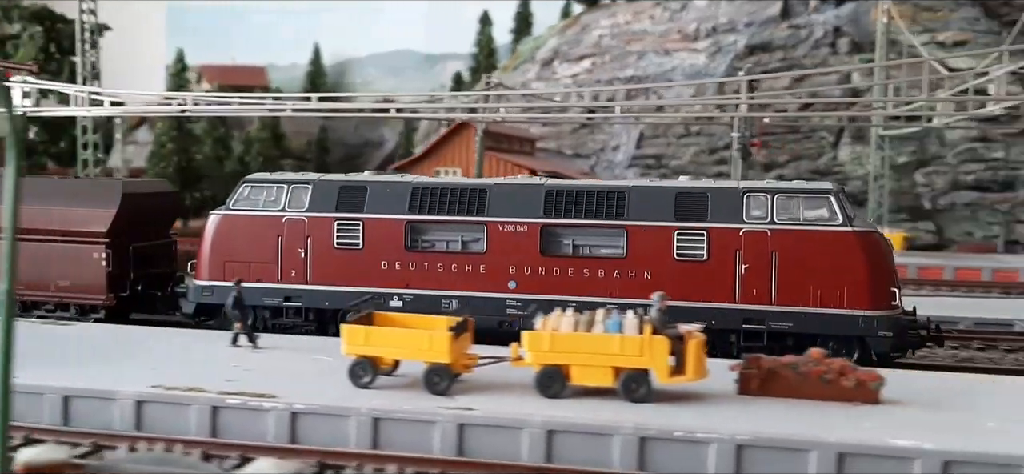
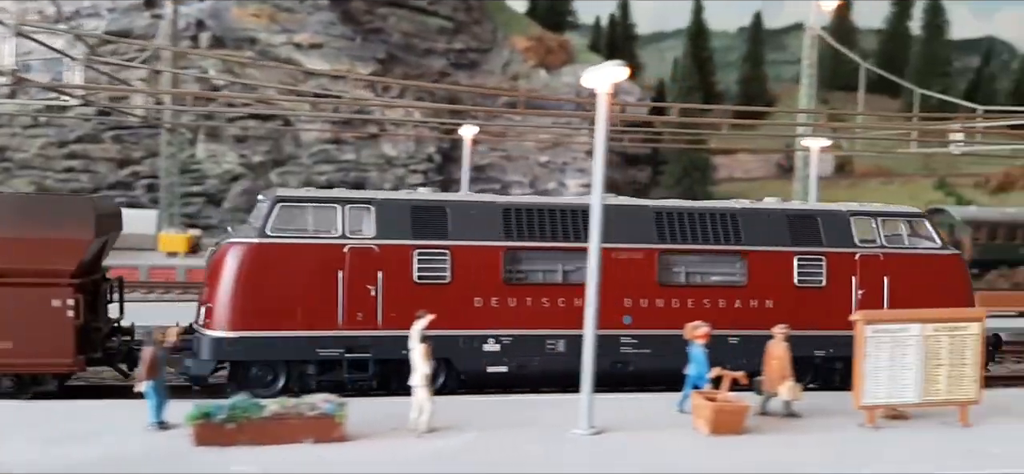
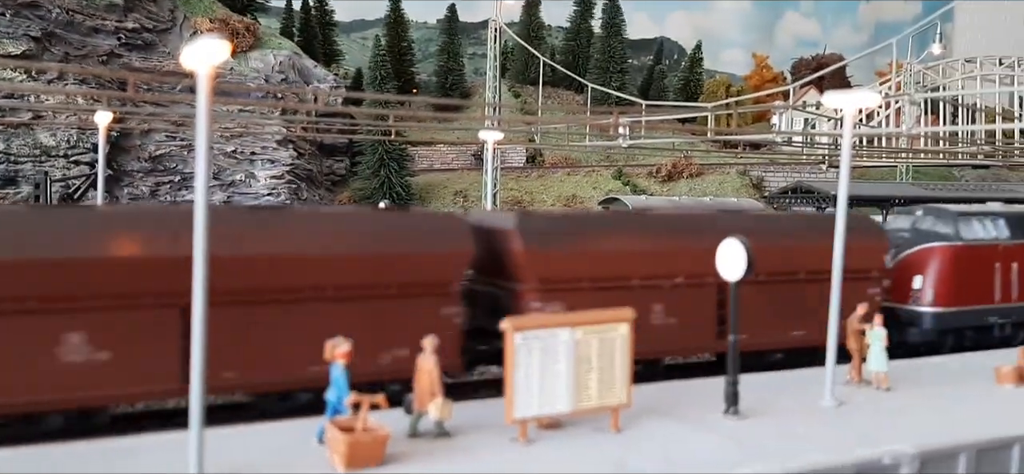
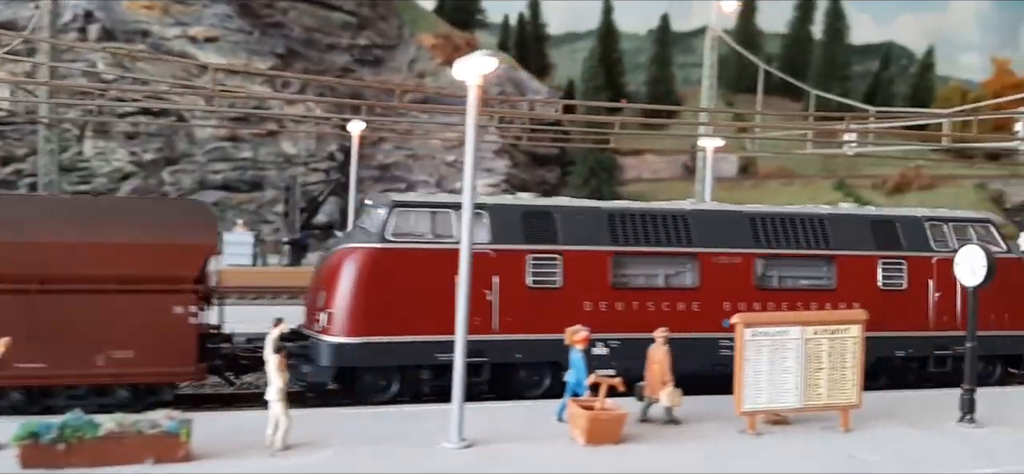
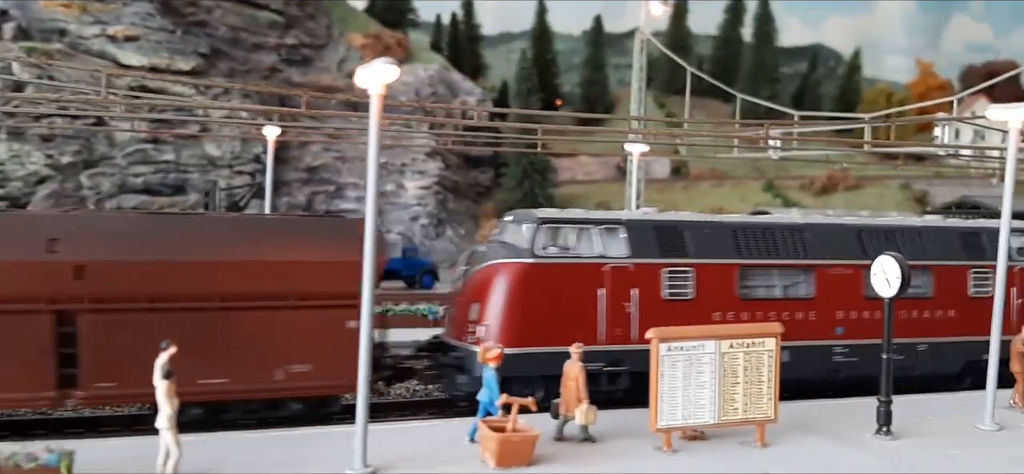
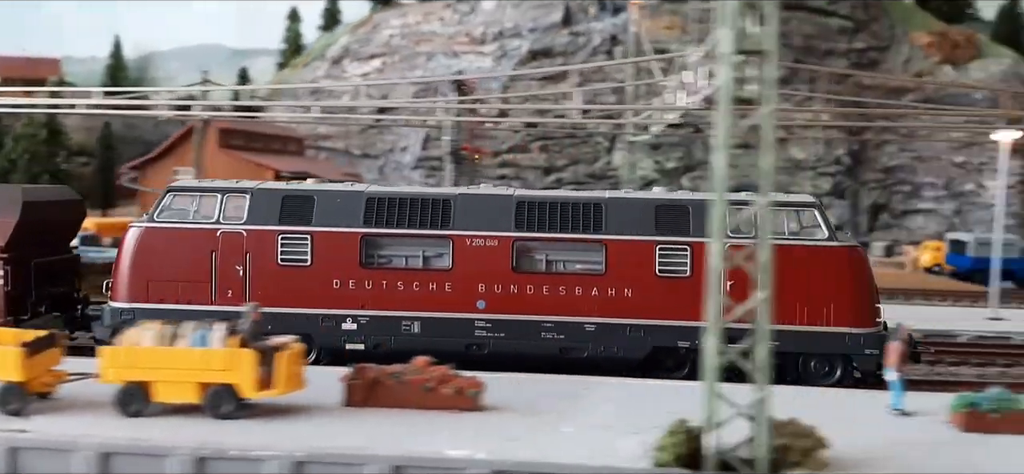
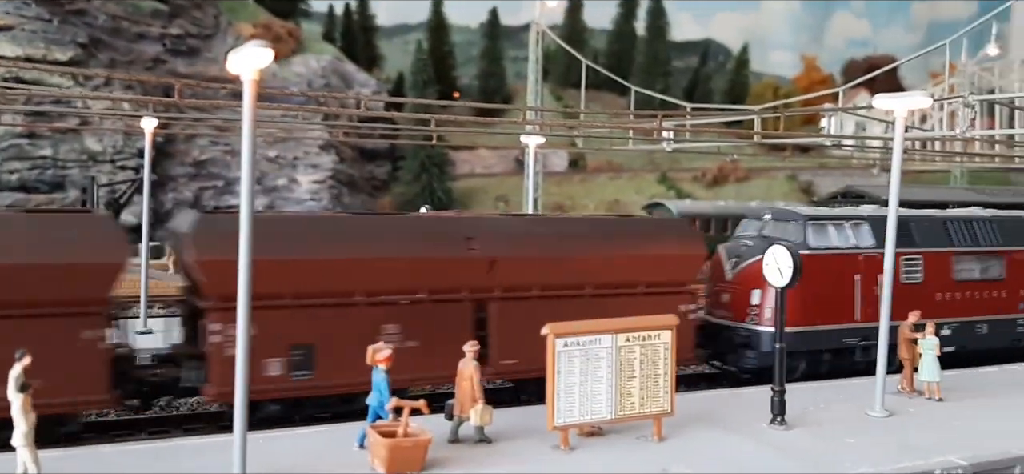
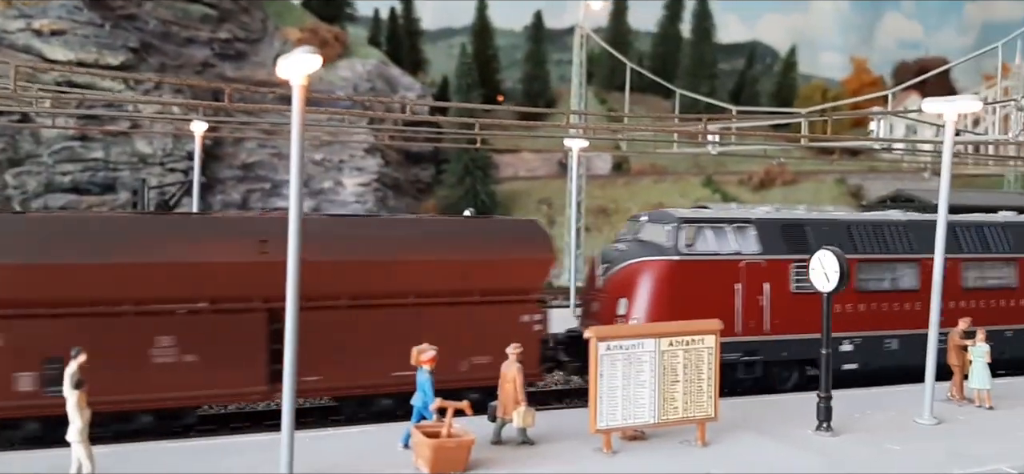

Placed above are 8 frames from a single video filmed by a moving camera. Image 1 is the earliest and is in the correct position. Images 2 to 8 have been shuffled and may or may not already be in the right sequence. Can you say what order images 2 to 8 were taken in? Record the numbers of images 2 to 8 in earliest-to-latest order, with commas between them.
6, 2, 4, 5, 8, 7, 3
